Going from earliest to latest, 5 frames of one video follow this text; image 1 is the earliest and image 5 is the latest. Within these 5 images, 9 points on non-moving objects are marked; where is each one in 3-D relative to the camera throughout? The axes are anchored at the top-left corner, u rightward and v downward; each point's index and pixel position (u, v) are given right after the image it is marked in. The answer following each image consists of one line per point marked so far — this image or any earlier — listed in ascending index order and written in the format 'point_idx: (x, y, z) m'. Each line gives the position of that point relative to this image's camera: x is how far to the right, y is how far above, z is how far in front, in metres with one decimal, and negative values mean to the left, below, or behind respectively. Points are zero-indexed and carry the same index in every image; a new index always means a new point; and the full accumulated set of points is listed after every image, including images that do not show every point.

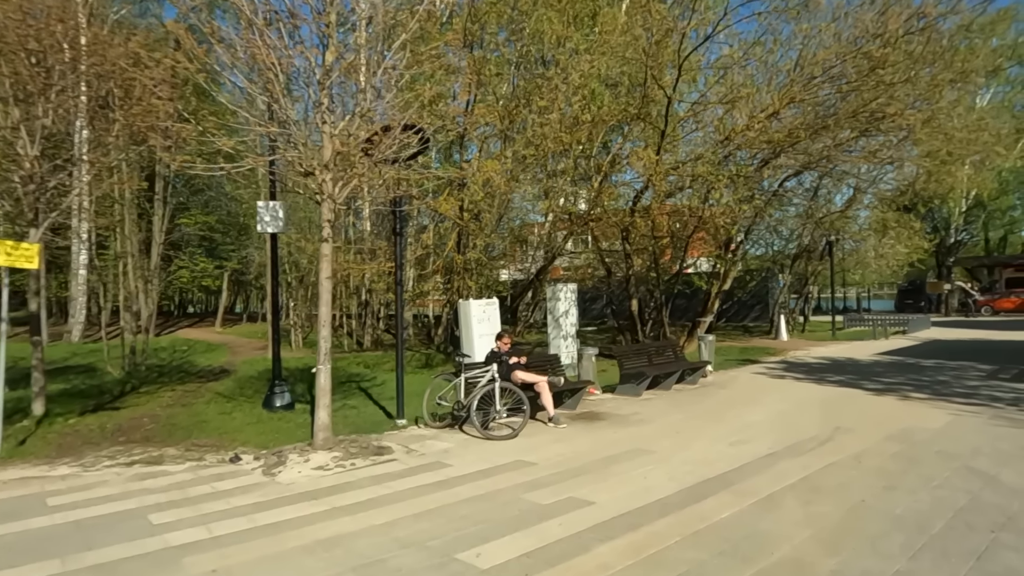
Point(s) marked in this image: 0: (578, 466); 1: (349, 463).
0: (+0.6, -1.5, +6.8) m
1: (-1.4, -1.5, +6.6) m
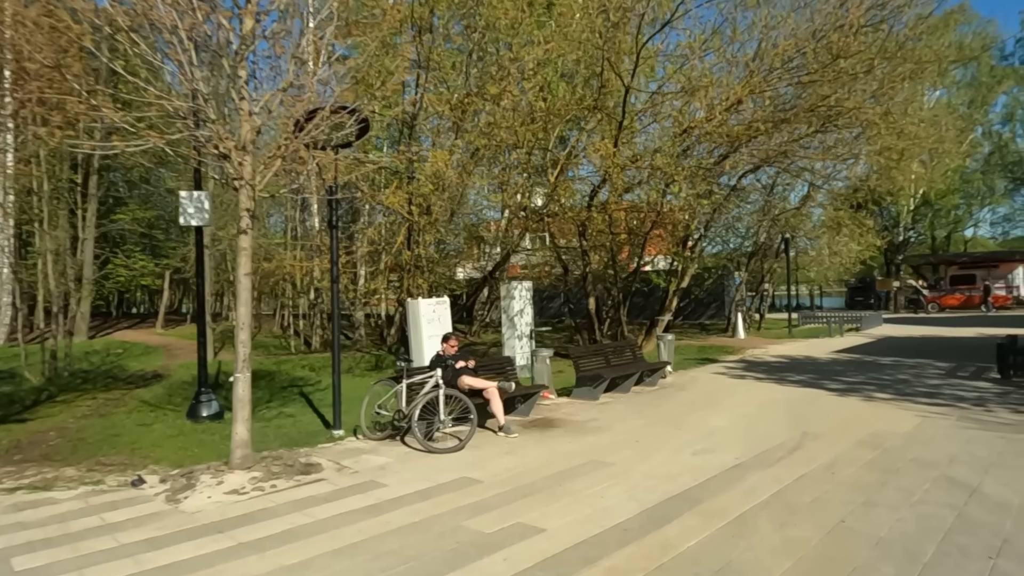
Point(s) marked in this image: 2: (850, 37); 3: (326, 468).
0: (+0.1, -1.5, +6.1) m
1: (-1.8, -1.5, +5.8) m
2: (+5.2, +3.8, +12.3) m
3: (-1.5, -1.5, +6.6) m
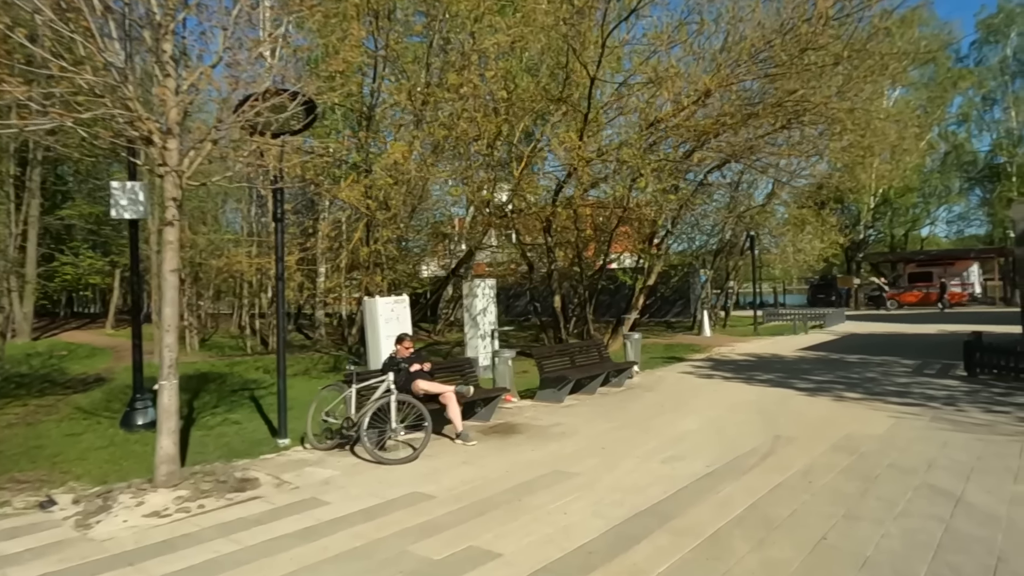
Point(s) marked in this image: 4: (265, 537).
0: (-0.2, -1.5, +5.6) m
1: (-2.1, -1.4, +5.3) m
2: (+4.6, +3.9, +12.0) m
3: (-1.9, -1.5, +6.0) m
4: (-1.5, -1.5, +4.7) m
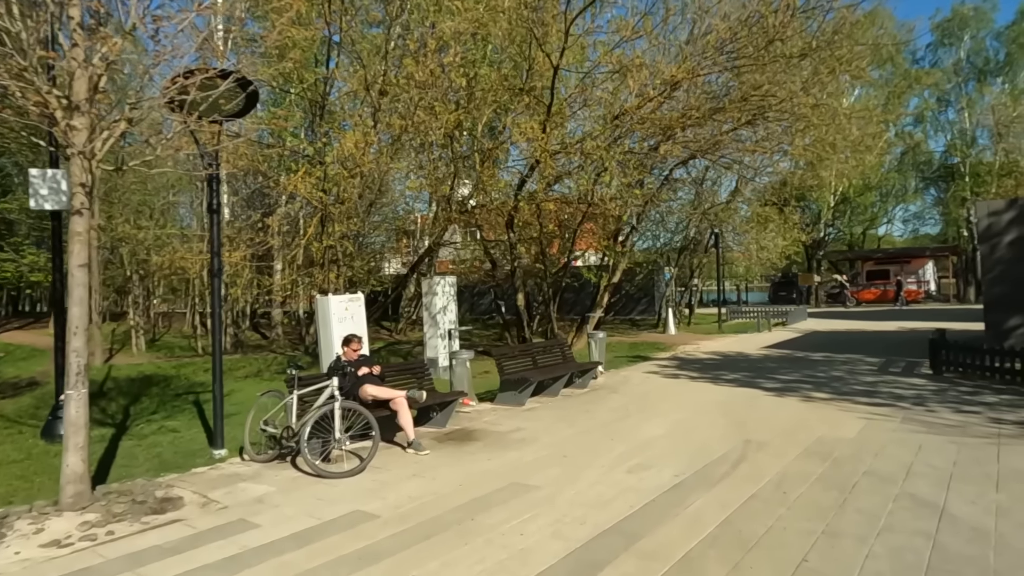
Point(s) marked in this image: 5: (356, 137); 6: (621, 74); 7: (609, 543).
0: (-0.5, -1.5, +5.1) m
1: (-2.4, -1.4, +4.7) m
2: (+4.0, +3.9, +11.6) m
3: (-2.2, -1.4, +5.4) m
4: (-1.7, -1.5, +4.2) m
5: (-2.3, +2.2, +11.7) m
6: (+1.6, +3.2, +11.9) m
7: (+0.6, -1.5, +4.7) m
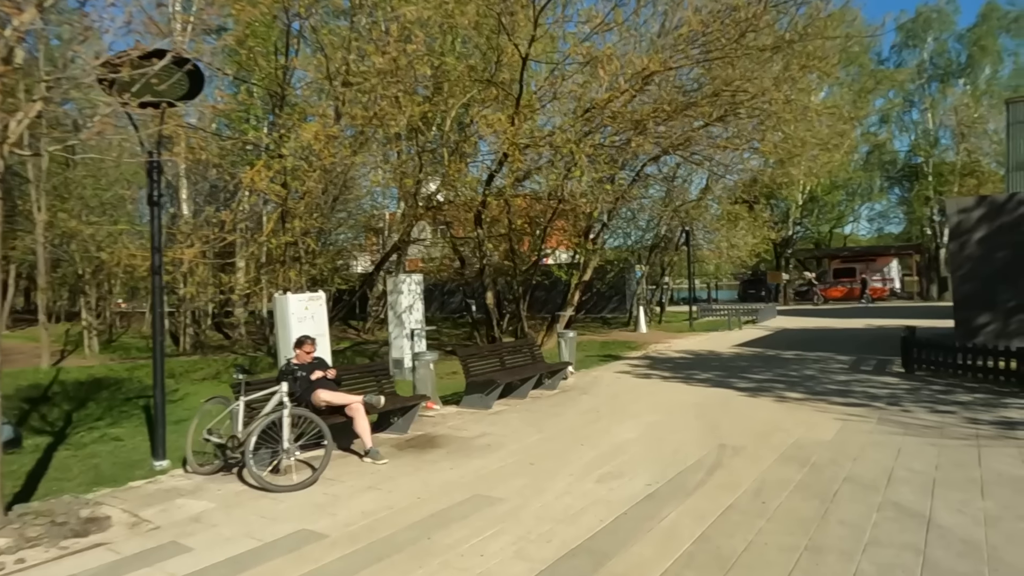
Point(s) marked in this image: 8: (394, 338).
0: (-0.7, -1.5, +4.7) m
1: (-2.6, -1.4, +4.2) m
2: (+3.5, +4.0, +11.3) m
3: (-2.4, -1.4, +4.9) m
4: (-1.9, -1.5, +3.7) m
5: (-2.8, +2.2, +11.2) m
6: (+1.1, +3.2, +11.5) m
7: (+0.4, -1.5, +4.3) m
8: (-1.9, -0.8, +12.4) m
